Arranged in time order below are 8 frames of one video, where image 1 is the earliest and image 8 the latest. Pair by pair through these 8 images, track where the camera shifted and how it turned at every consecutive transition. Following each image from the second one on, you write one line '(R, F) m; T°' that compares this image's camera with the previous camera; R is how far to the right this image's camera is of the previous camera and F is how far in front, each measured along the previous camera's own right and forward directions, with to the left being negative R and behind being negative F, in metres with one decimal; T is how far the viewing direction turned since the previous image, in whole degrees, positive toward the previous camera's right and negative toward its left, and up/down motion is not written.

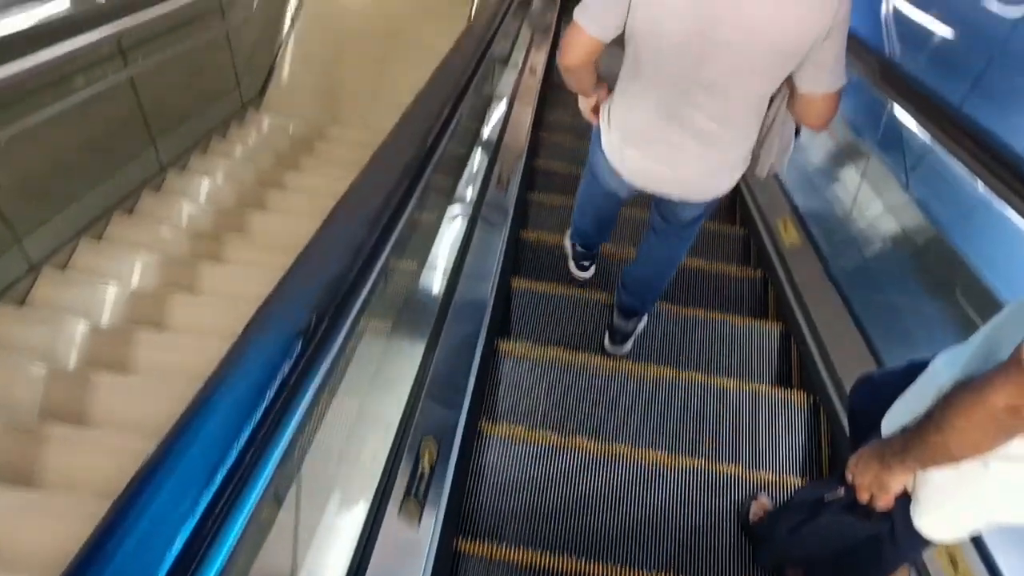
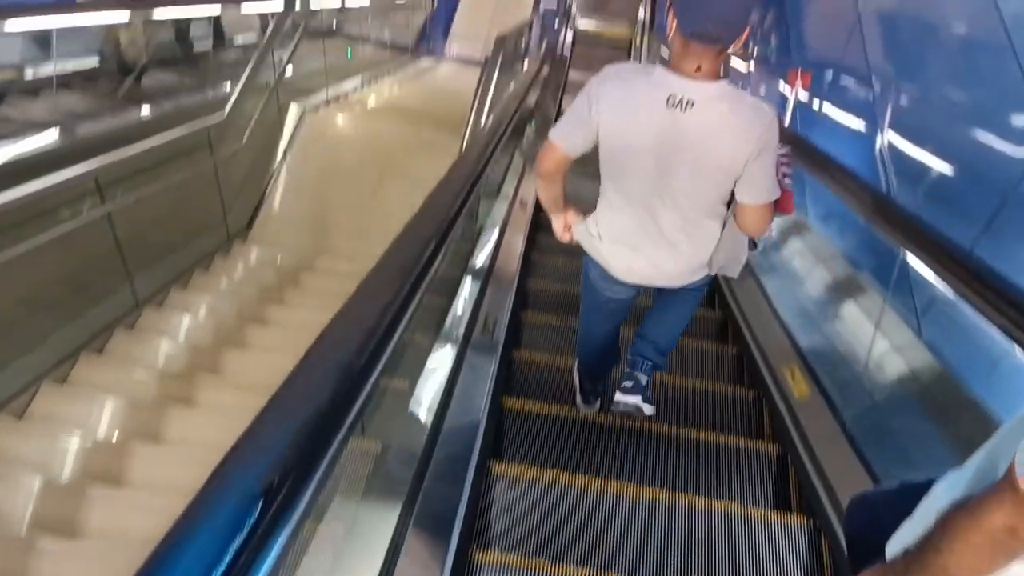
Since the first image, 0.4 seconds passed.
(0.0, +0.2) m; 0°
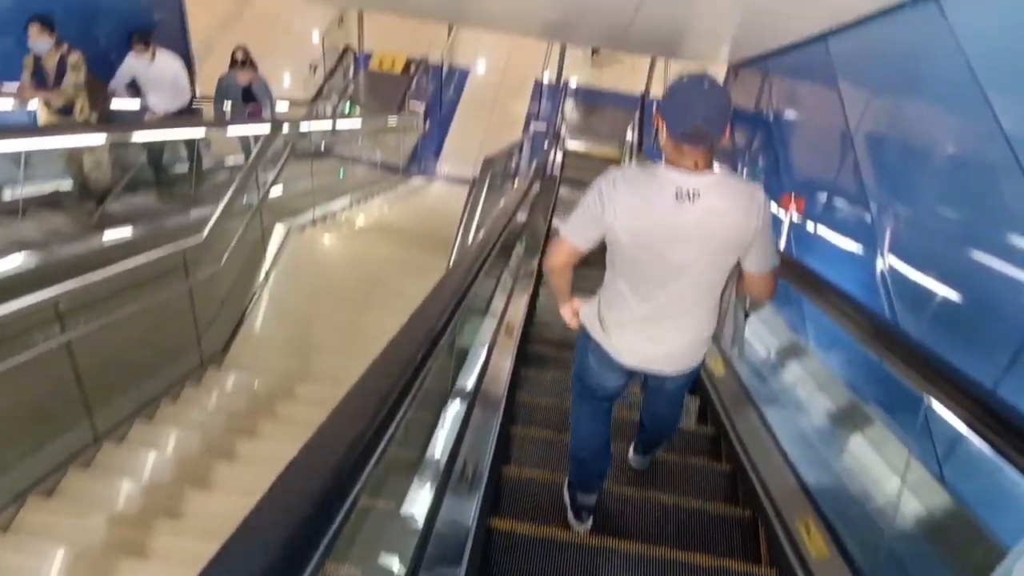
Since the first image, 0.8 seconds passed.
(0.0, +0.2) m; 0°
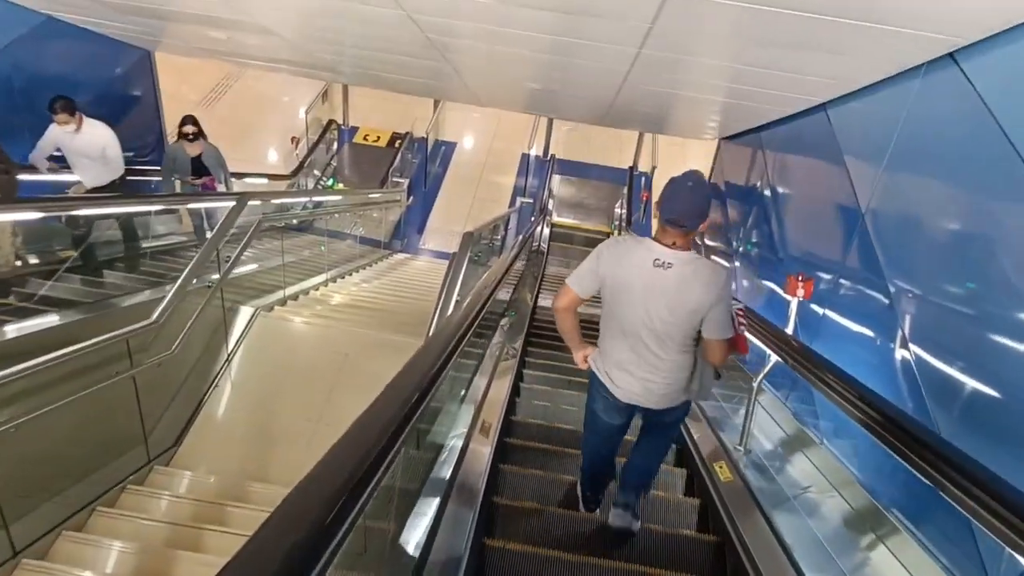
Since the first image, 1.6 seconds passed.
(0.0, +0.3) m; +1°
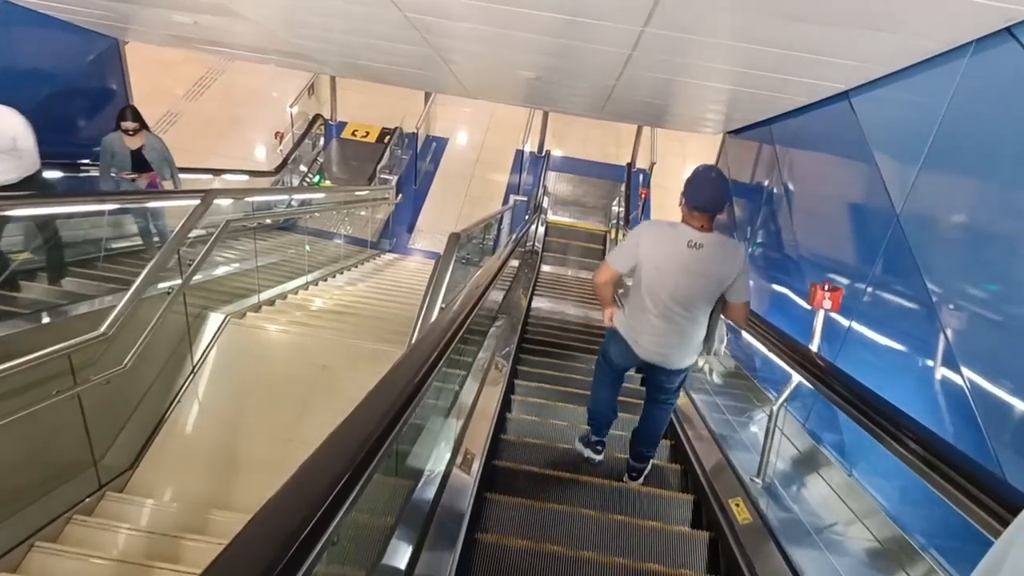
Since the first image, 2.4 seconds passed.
(0.0, +0.3) m; 0°
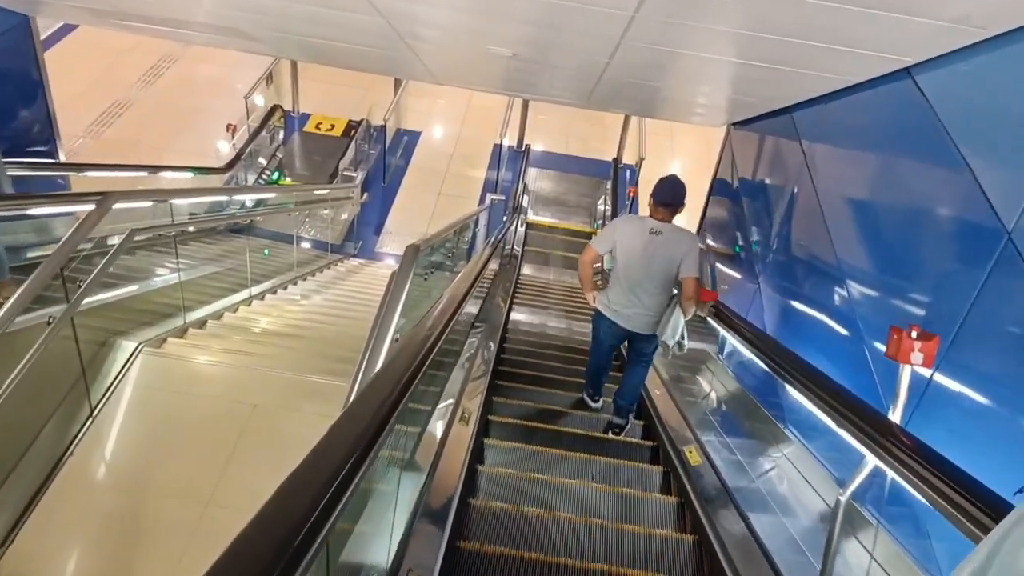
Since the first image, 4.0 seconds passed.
(0.0, +0.6) m; +1°
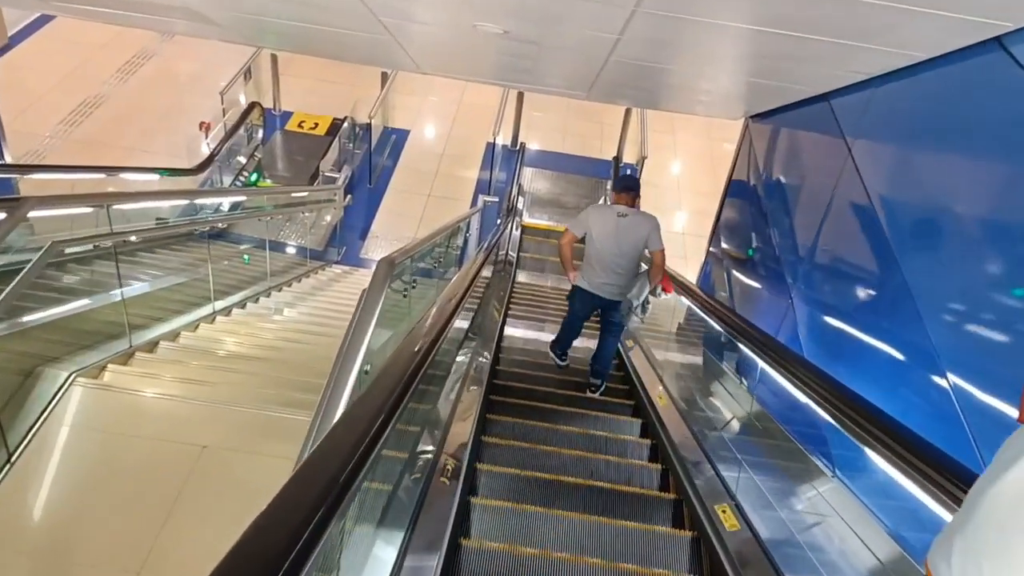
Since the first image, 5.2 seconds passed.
(0.0, +0.5) m; 0°
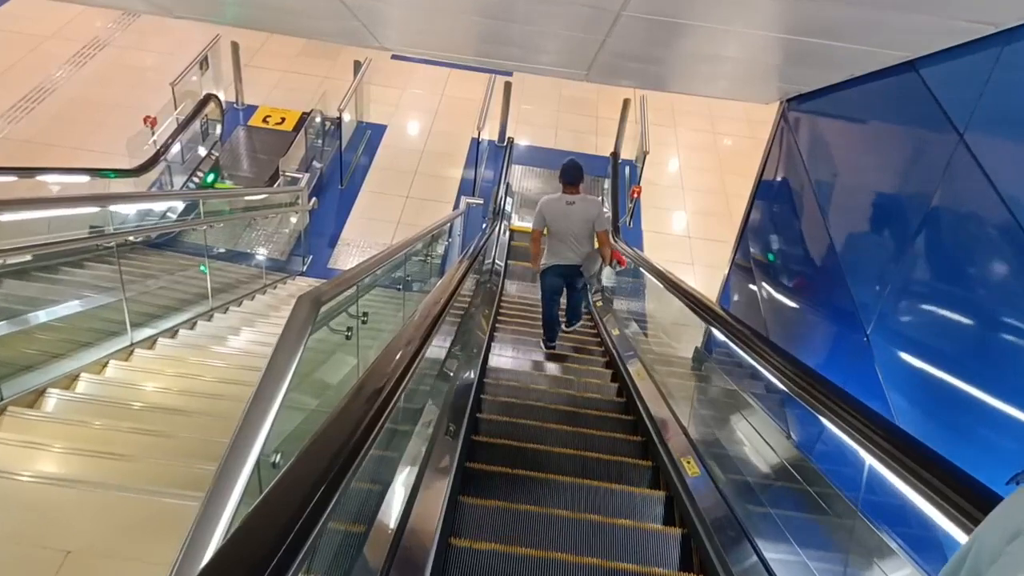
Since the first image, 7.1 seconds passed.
(0.0, +0.7) m; +1°
